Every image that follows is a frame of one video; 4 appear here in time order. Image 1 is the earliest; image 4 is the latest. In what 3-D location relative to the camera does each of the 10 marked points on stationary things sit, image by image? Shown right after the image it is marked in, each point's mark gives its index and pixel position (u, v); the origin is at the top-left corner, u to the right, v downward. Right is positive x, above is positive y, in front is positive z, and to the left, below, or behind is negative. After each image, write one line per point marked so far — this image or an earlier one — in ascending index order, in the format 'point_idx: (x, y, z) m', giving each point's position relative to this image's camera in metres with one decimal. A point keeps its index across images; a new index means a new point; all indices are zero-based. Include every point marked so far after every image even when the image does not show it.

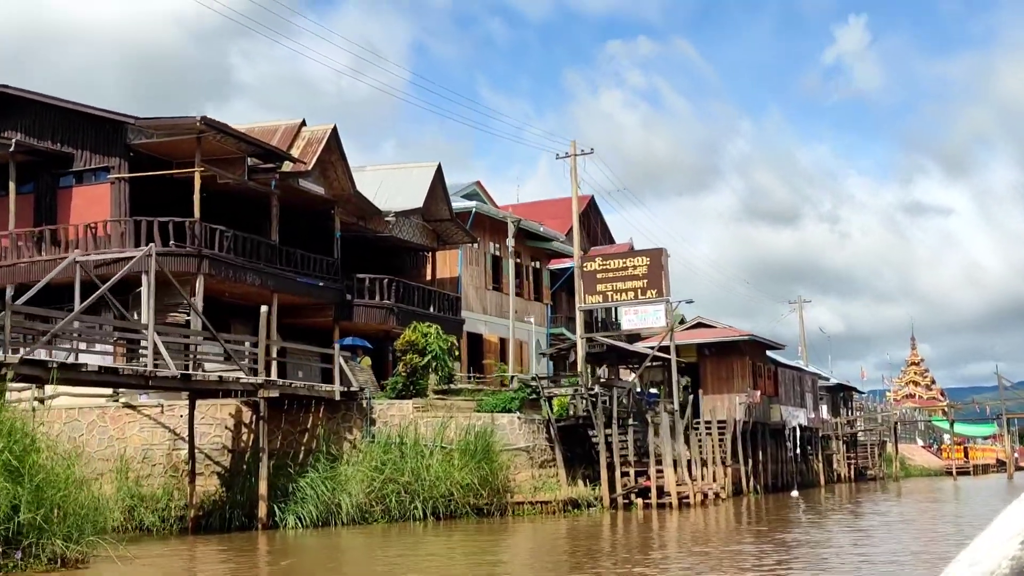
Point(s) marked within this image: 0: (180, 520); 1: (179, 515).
0: (-5.1, -3.6, +19.0) m
1: (-5.2, -3.5, +19.1) m
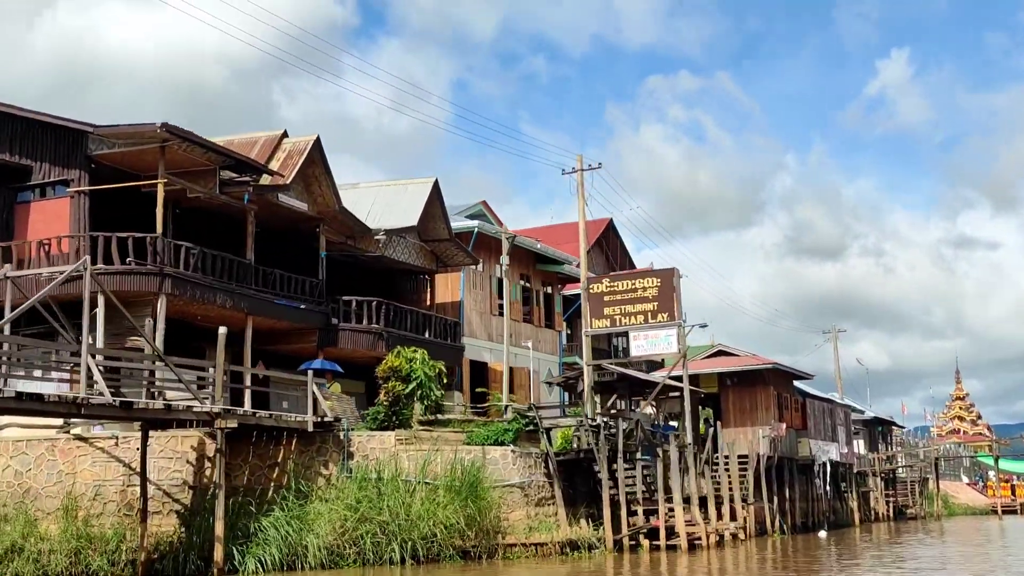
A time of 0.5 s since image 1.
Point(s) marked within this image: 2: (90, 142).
0: (-5.4, -3.9, +17.2) m
1: (-5.4, -3.8, +17.3) m
2: (-6.8, +2.4, +19.9) m
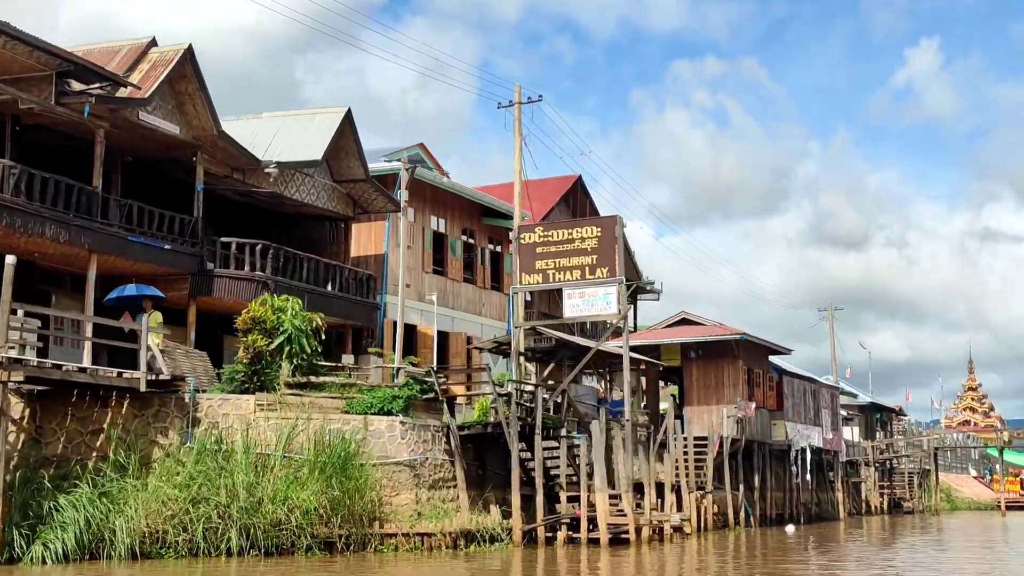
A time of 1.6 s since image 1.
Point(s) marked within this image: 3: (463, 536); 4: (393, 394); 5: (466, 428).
0: (-7.0, -2.9, +13.9) m
1: (-7.1, -2.8, +14.0) m
2: (-8.3, +3.4, +16.4) m
3: (-0.7, -3.5, +17.3) m
4: (-1.7, -1.5, +17.8) m
5: (-0.6, -2.2, +19.0) m
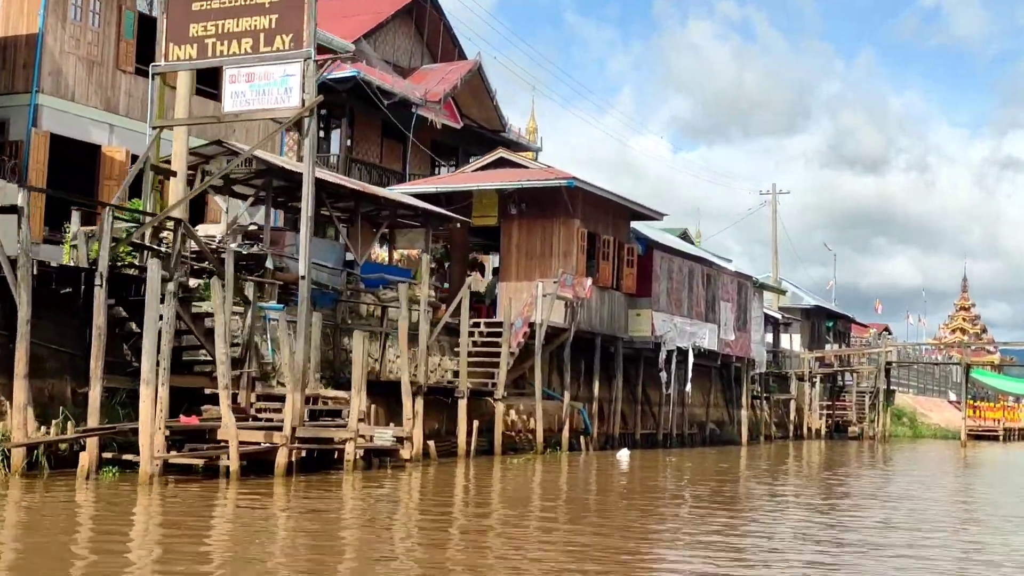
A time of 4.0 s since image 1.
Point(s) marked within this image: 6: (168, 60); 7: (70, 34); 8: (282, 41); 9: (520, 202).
0: (-11.2, -0.7, +6.2) m
1: (-11.2, -0.6, +6.3) m
2: (-12.2, +5.8, +8.3) m
3: (-4.8, -1.3, +9.7) m
4: (-5.8, +0.7, +10.0) m
5: (-4.7, +0.1, +11.2) m
6: (-3.8, +2.5, +13.7) m
7: (-6.2, +3.6, +17.3) m
8: (-2.5, +2.7, +13.1) m
9: (+0.1, +1.3, +19.3) m
